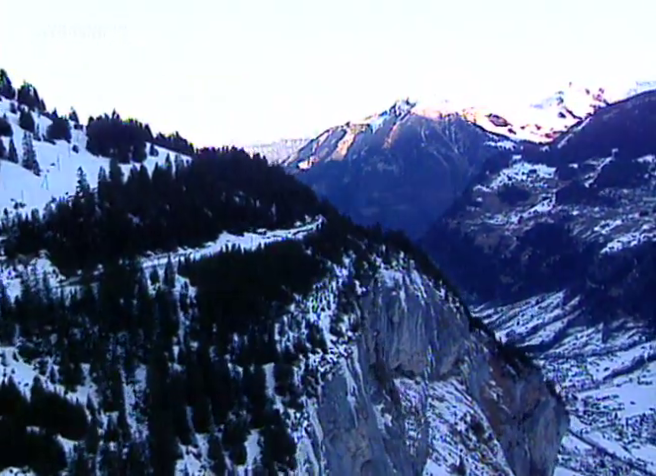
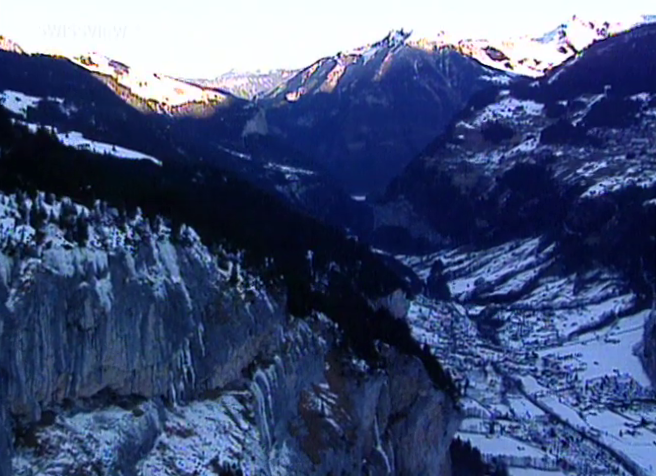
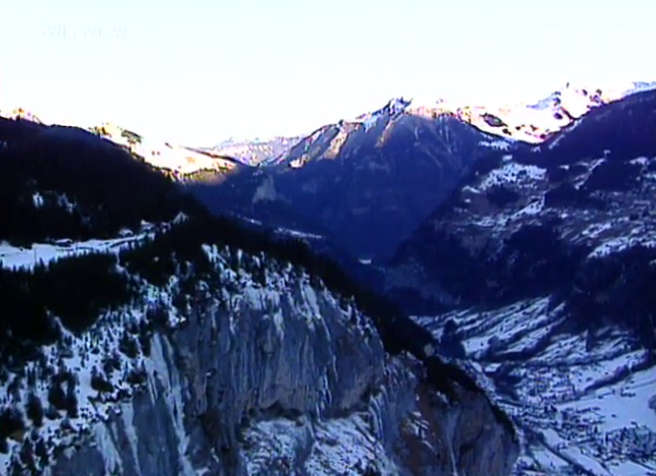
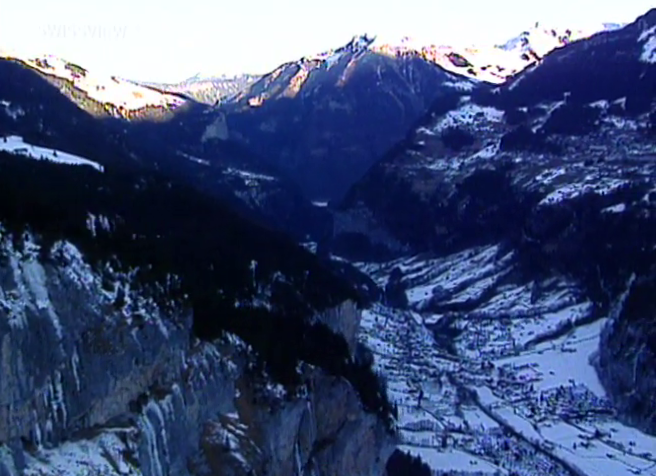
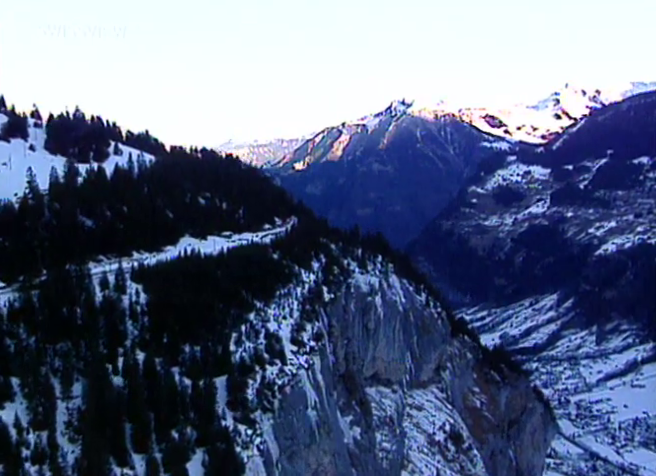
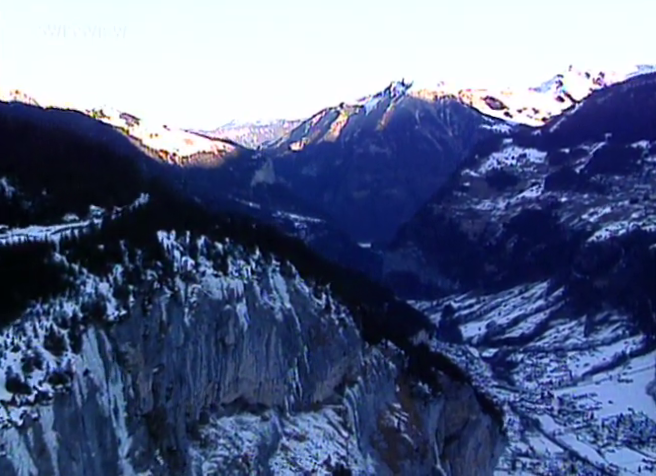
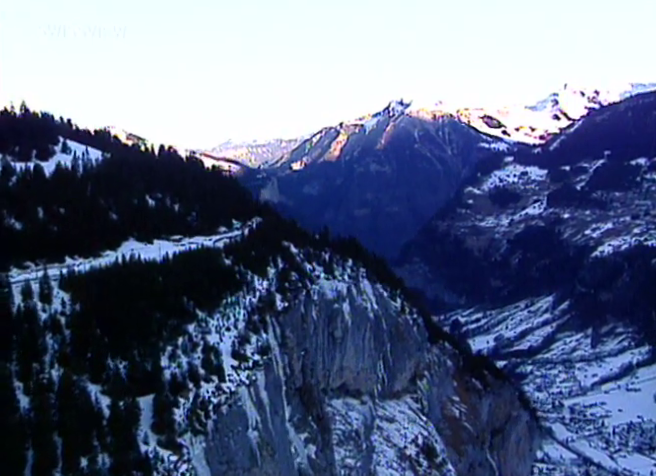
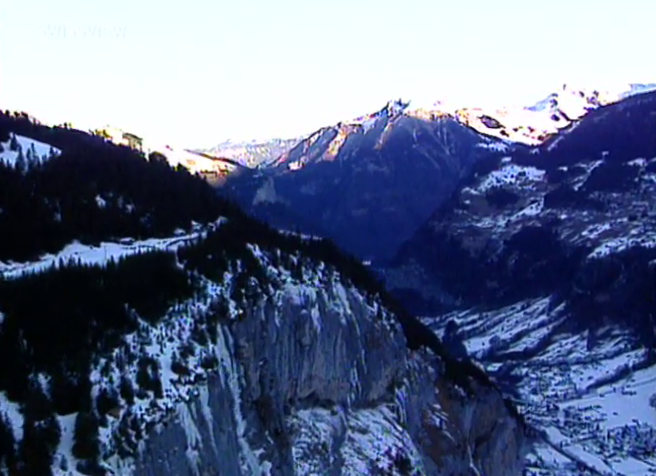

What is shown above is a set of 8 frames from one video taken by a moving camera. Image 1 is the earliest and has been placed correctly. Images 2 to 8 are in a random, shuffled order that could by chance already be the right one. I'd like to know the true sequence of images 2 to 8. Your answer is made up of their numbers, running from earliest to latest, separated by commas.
5, 7, 8, 3, 6, 2, 4
